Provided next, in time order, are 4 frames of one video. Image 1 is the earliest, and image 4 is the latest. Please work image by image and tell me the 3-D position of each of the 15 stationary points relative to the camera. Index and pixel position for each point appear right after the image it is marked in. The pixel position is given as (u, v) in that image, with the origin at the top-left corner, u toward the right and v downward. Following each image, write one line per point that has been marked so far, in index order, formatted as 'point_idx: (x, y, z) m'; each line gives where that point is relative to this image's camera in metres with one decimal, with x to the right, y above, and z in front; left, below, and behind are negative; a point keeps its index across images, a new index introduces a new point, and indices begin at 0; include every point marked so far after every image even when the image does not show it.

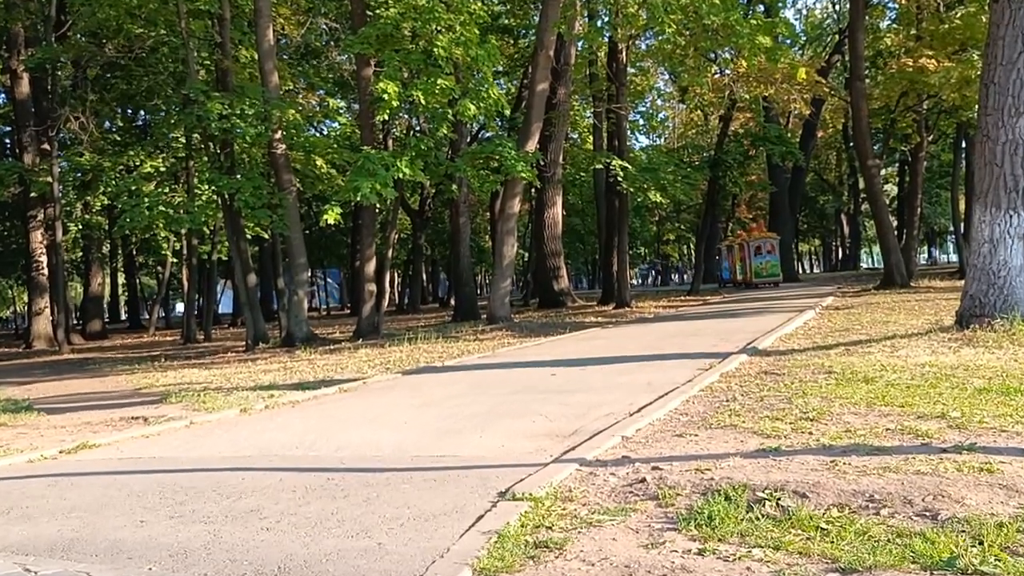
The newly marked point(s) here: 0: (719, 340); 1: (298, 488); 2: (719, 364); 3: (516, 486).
0: (+3.1, -0.8, +14.2) m
1: (-1.6, -1.5, +7.7) m
2: (+2.4, -0.9, +11.5) m
3: (0.0, -1.4, +7.4) m
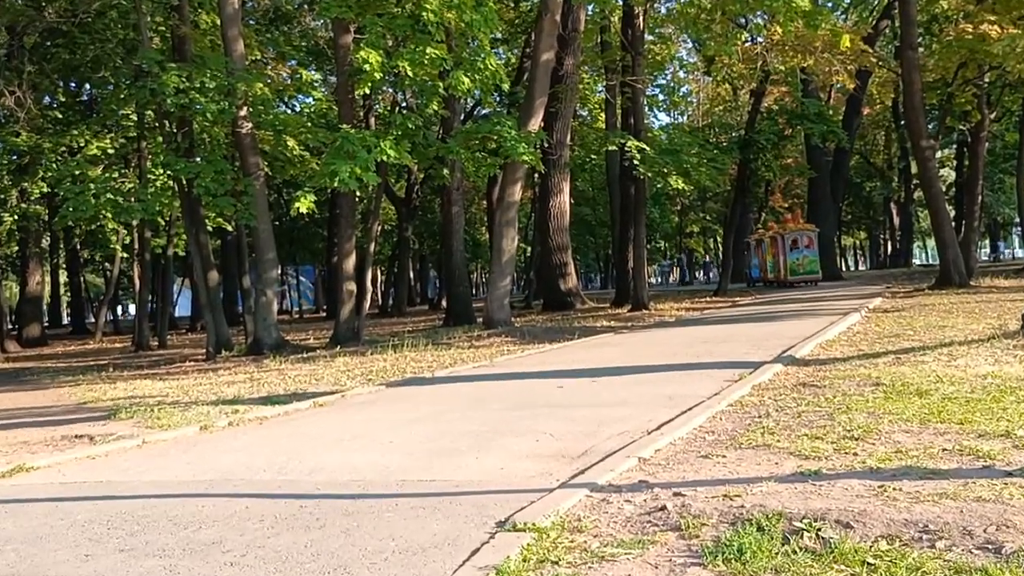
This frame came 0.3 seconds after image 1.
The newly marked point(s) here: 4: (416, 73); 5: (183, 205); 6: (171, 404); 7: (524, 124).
0: (+3.2, -0.8, +13.0) m
1: (-1.6, -1.5, +6.6) m
2: (+2.5, -0.9, +10.3) m
3: (0.0, -1.4, +6.3) m
4: (-1.8, +3.8, +16.4) m
5: (-6.7, +1.7, +18.3) m
6: (-4.0, -1.4, +11.2) m
7: (+0.2, +3.3, +18.9) m
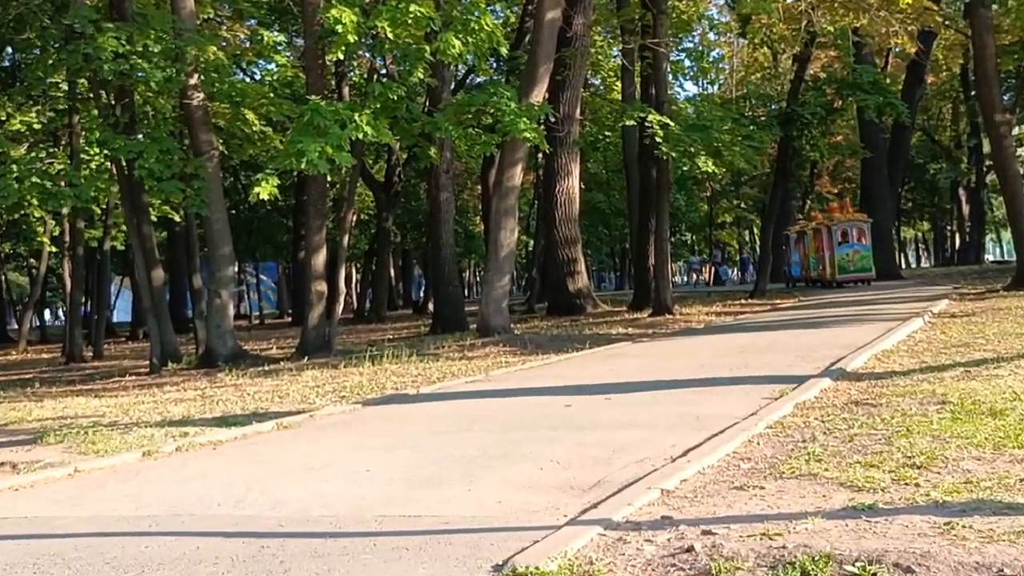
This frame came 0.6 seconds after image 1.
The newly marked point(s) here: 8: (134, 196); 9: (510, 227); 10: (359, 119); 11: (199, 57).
0: (+3.2, -0.8, +11.8) m
1: (-1.6, -1.5, +5.4) m
2: (+2.5, -0.9, +9.1) m
3: (0.0, -1.4, +5.1) m
4: (-1.7, +3.7, +15.2) m
5: (-6.5, +1.6, +17.2) m
6: (-4.0, -1.4, +10.1) m
7: (+0.3, +3.3, +17.7) m
8: (-6.4, +1.5, +17.3) m
9: (0.0, +1.0, +17.7) m
10: (-2.2, +2.4, +14.6) m
11: (-4.9, +3.6, +15.9) m
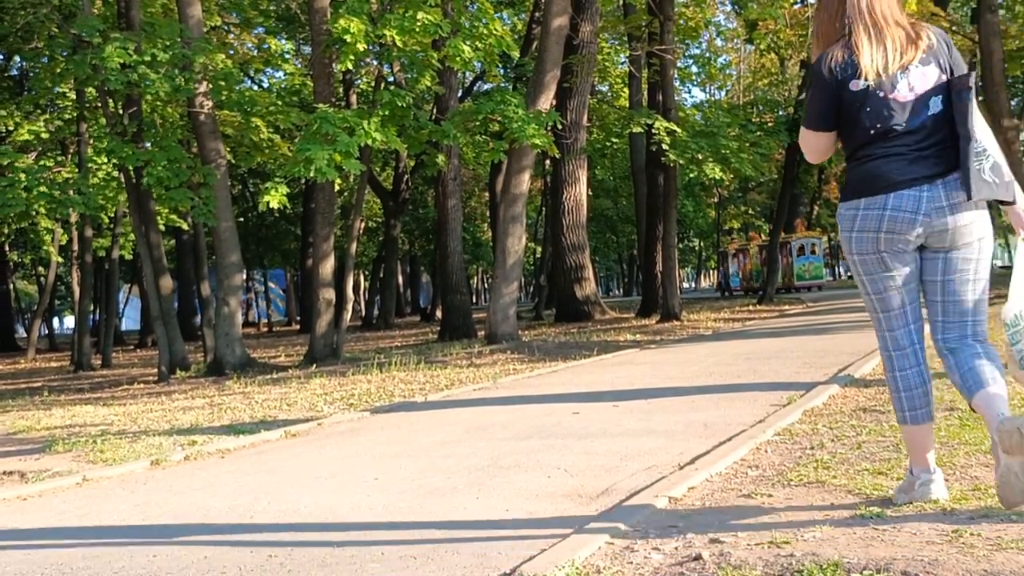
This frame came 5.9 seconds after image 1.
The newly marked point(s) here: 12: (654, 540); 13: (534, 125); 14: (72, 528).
0: (+3.3, -0.9, +11.8) m
1: (-1.5, -1.5, +5.4) m
2: (+2.6, -1.0, +9.1) m
3: (+0.1, -1.4, +5.1) m
4: (-1.6, +3.7, +15.2) m
5: (-6.5, +1.5, +17.2) m
6: (-3.9, -1.4, +10.1) m
7: (+0.4, +3.2, +17.7) m
8: (-6.3, +1.4, +17.3) m
9: (+0.1, +1.0, +17.7) m
10: (-2.1, +2.3, +14.6) m
11: (-4.9, +3.5, +15.9) m
12: (+0.8, -1.4, +5.4) m
13: (+0.4, +2.5, +16.2) m
14: (-2.8, -1.5, +6.5) m
